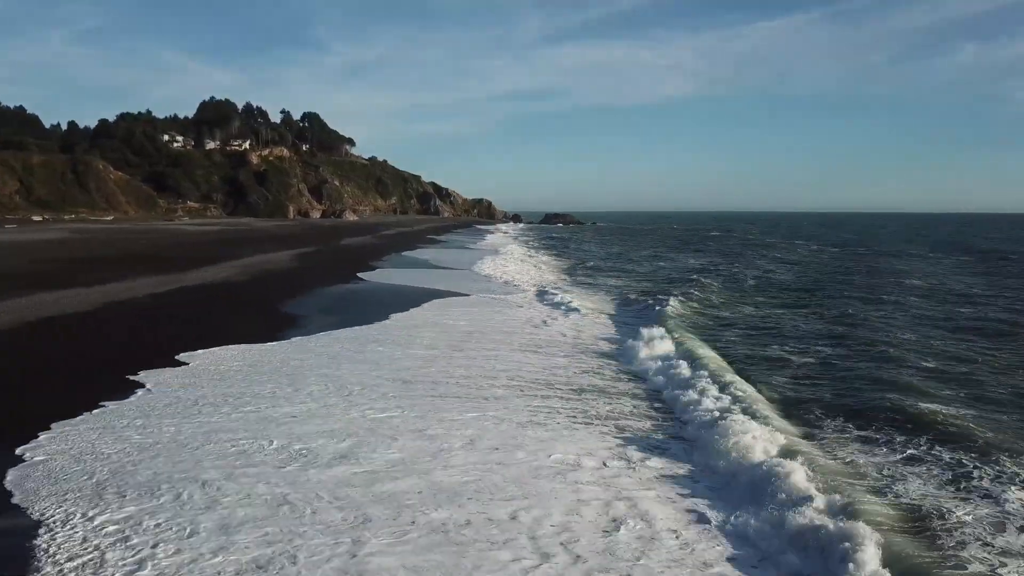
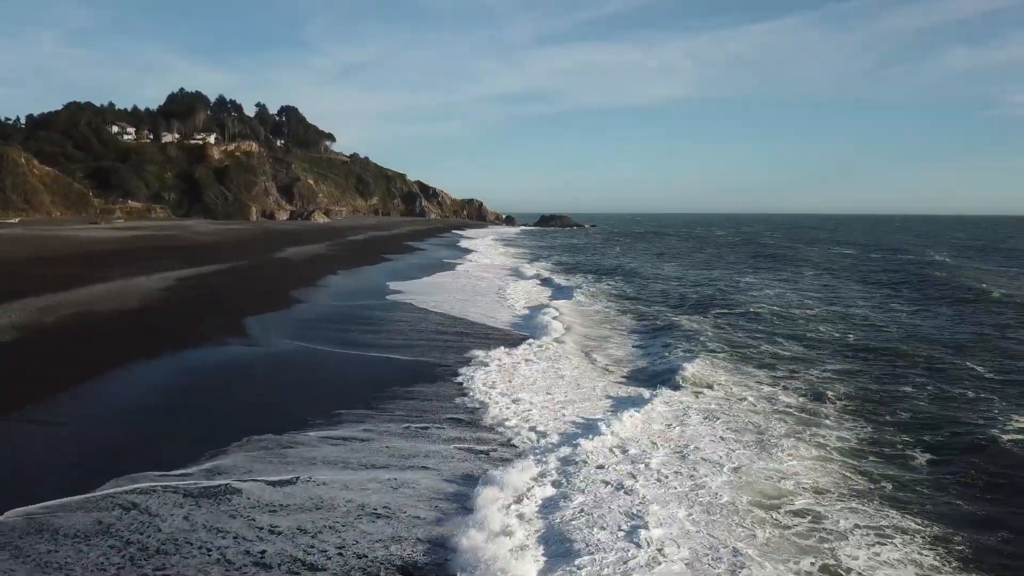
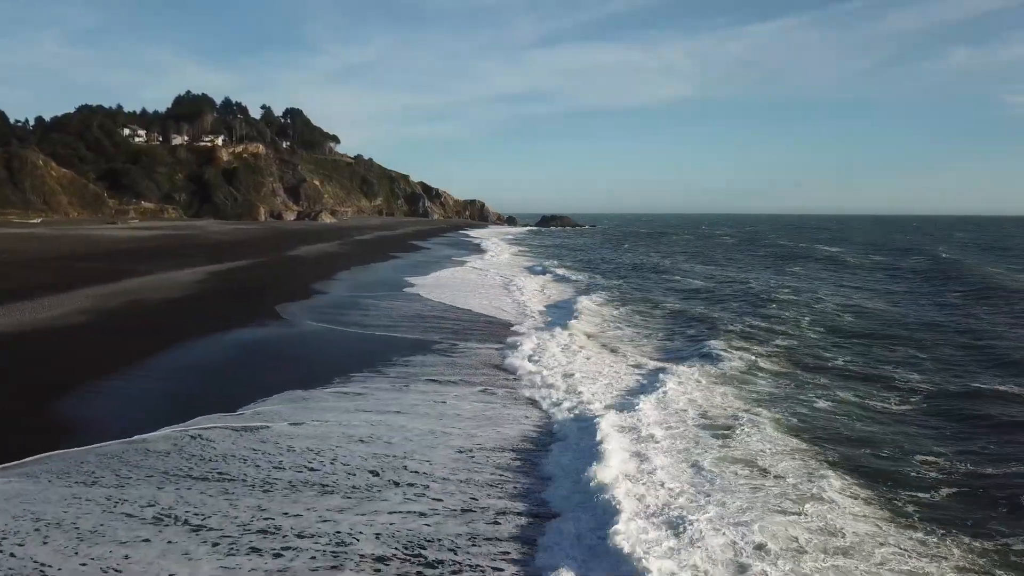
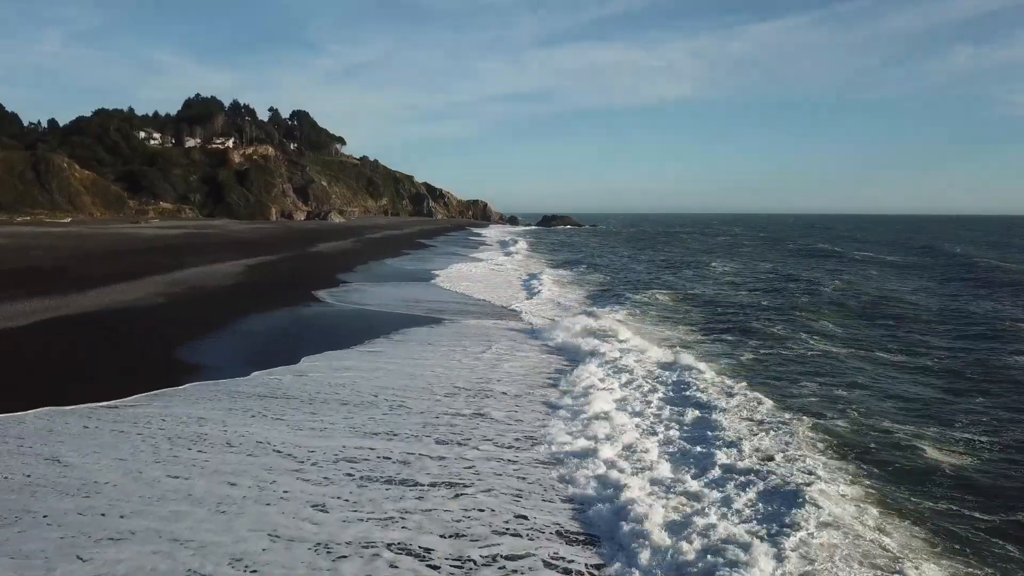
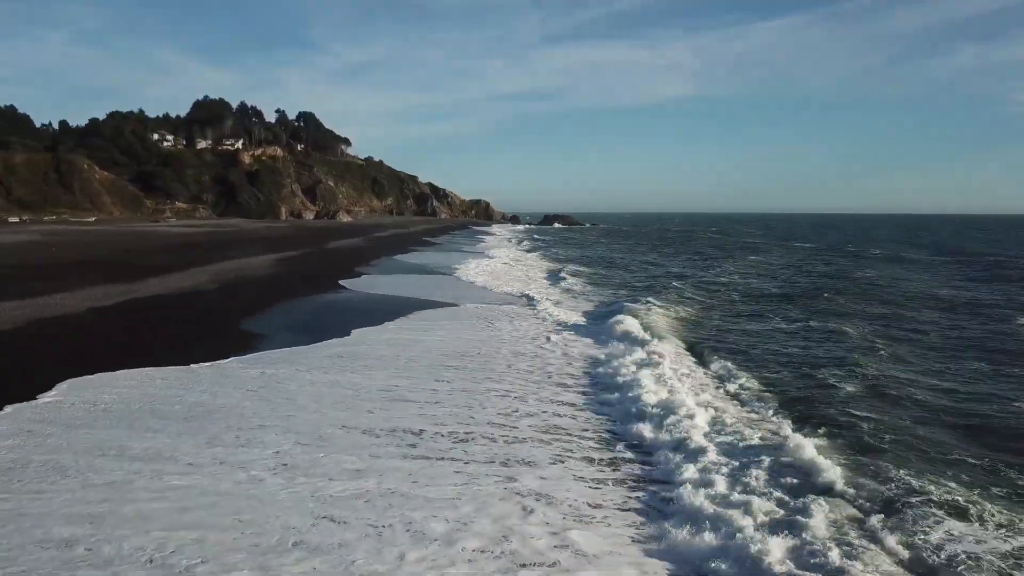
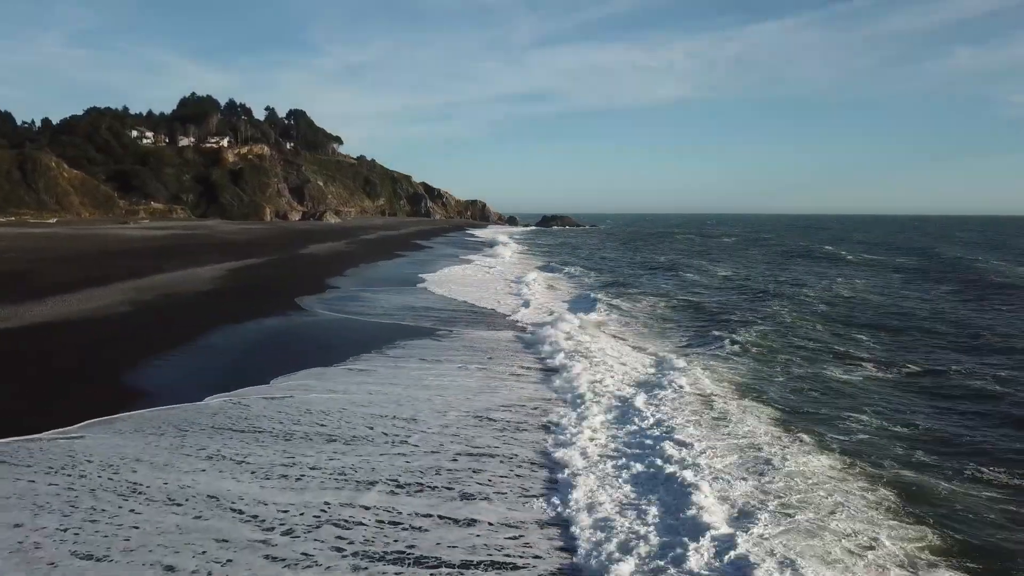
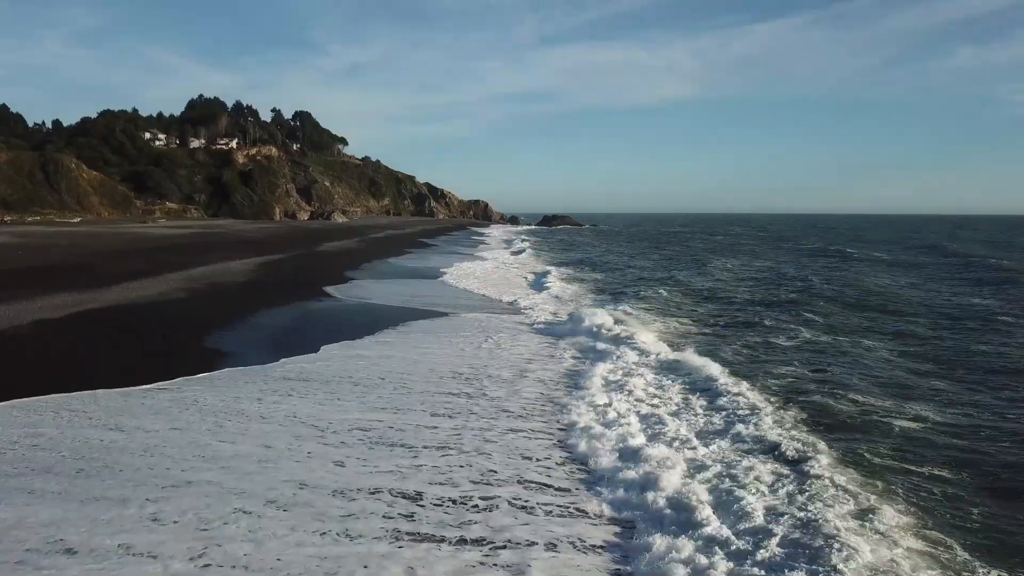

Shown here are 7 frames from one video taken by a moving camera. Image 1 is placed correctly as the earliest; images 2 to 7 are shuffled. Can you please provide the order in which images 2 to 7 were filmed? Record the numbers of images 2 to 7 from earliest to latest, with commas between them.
5, 7, 4, 6, 3, 2
